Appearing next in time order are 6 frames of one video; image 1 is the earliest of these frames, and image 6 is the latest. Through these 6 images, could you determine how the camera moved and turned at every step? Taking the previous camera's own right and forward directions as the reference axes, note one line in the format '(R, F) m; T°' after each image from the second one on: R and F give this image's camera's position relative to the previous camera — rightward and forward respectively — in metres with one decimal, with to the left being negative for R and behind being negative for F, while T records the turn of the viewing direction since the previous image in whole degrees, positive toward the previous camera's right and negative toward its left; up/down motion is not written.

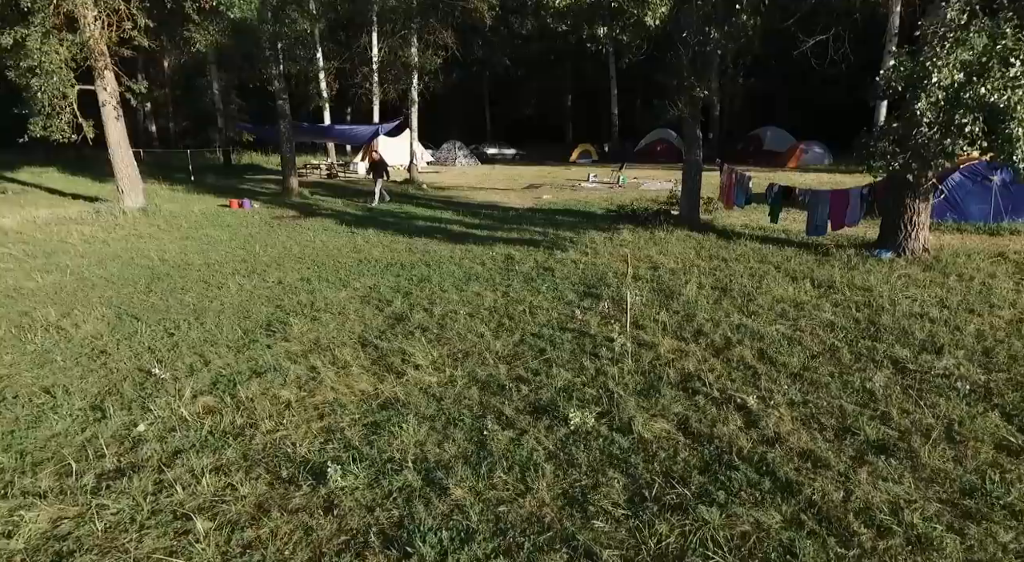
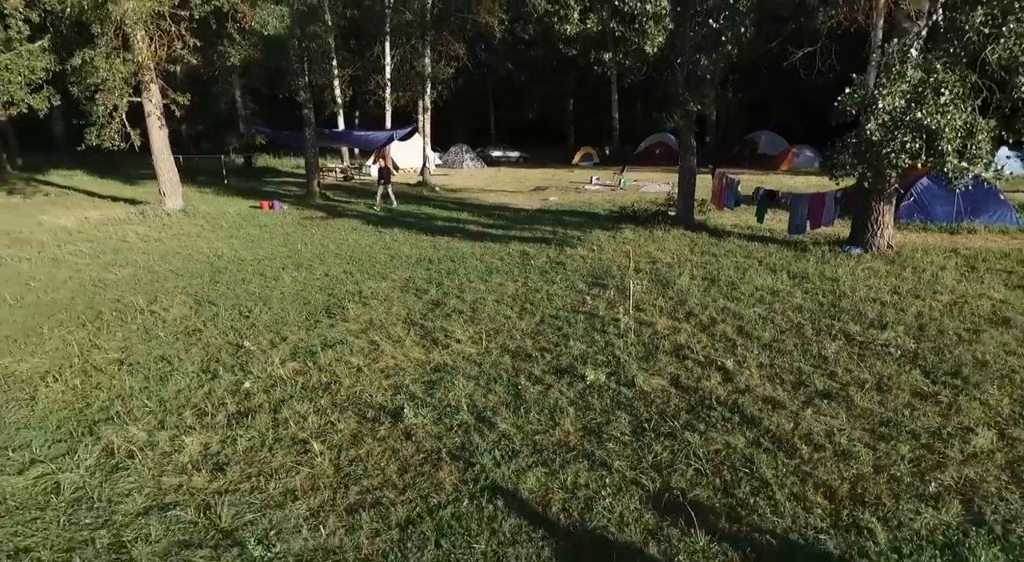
(-0.2, -1.2) m; 0°
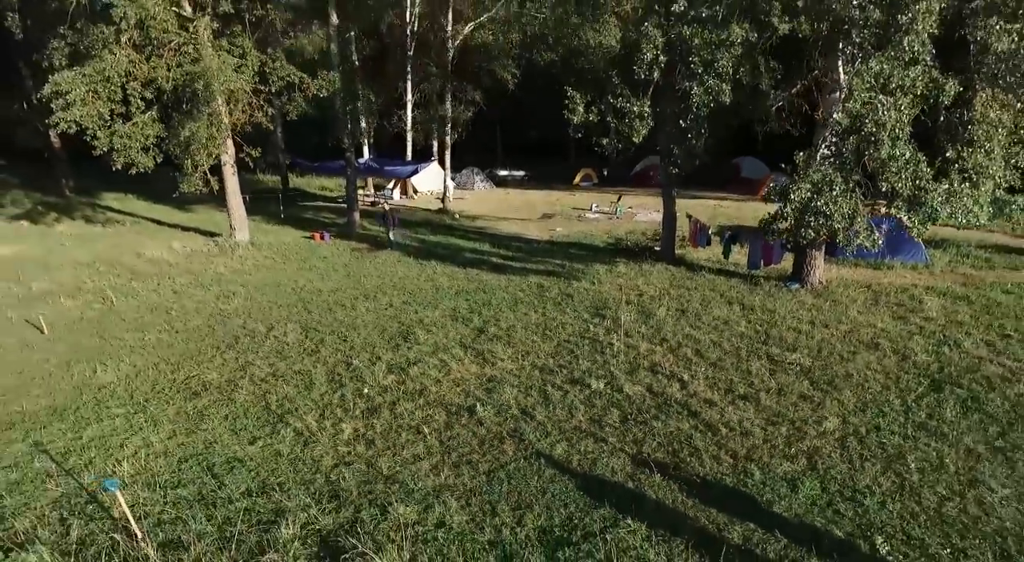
(-0.4, -2.9) m; 0°
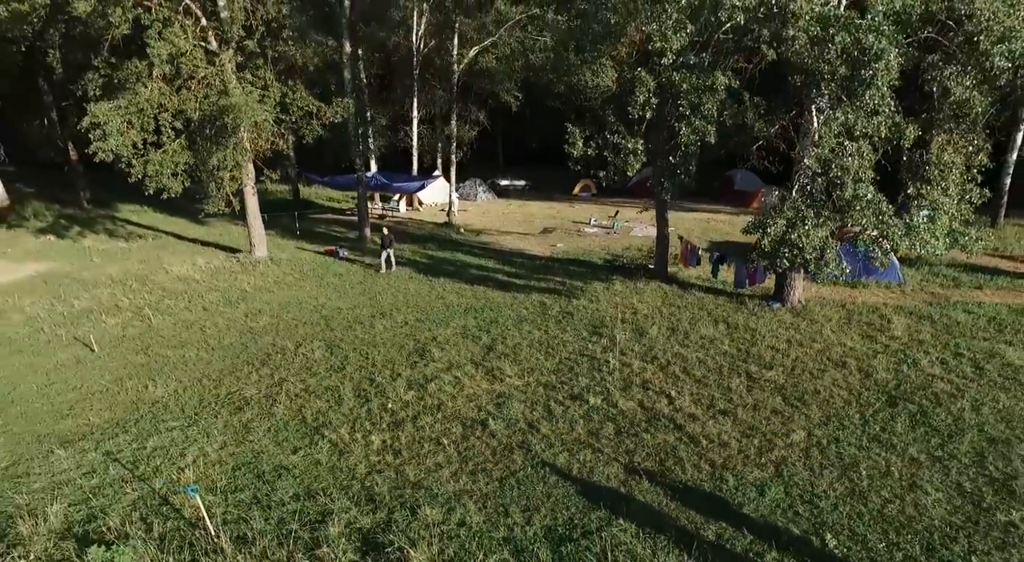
(-0.1, -1.1) m; 0°
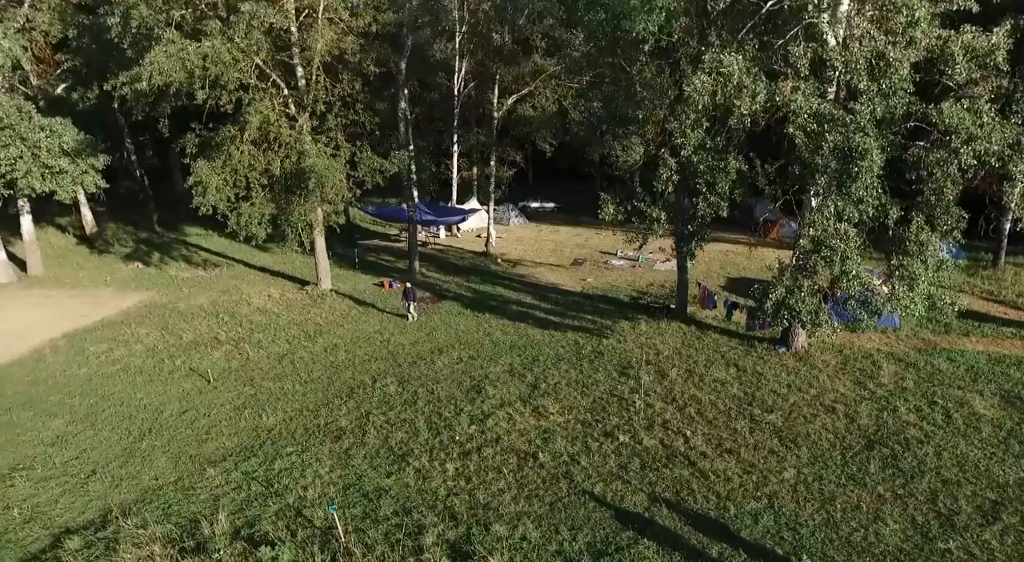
(-0.4, -2.3) m; -2°
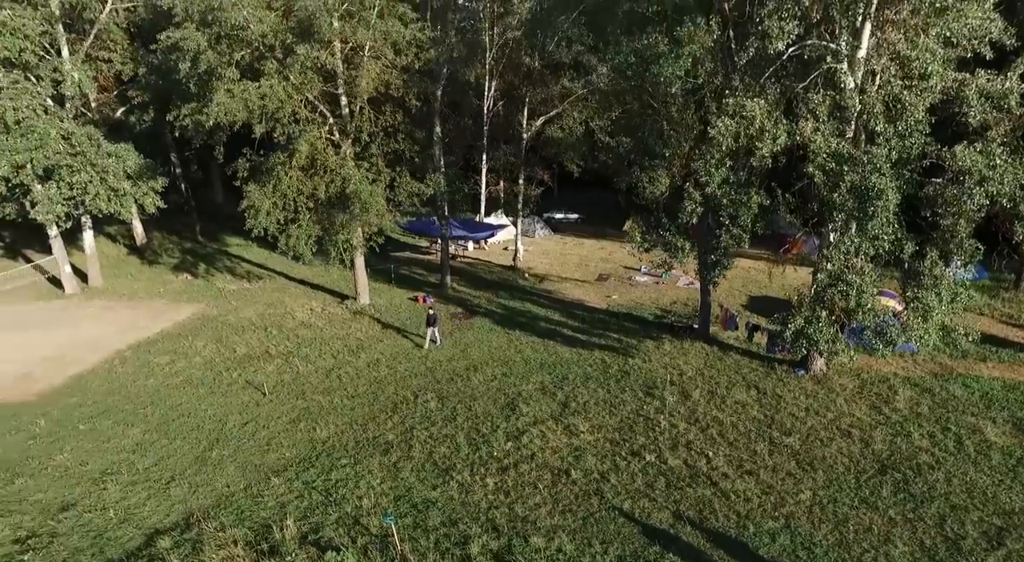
(-0.3, -1.0) m; -2°
